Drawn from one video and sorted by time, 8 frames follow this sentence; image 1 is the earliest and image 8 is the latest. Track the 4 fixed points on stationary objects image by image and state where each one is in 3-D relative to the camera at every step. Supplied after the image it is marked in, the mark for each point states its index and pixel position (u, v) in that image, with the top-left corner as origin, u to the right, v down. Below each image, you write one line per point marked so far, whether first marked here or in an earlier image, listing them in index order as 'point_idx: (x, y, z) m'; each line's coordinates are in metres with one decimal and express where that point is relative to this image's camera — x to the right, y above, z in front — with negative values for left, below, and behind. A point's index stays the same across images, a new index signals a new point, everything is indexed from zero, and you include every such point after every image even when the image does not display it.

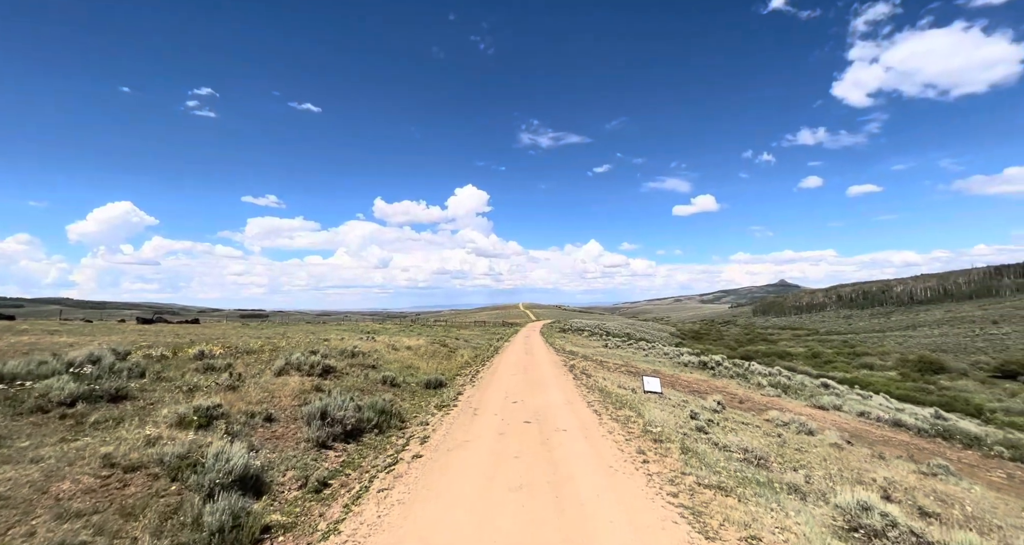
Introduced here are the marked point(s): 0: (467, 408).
0: (-1.7, -5.1, +16.6) m
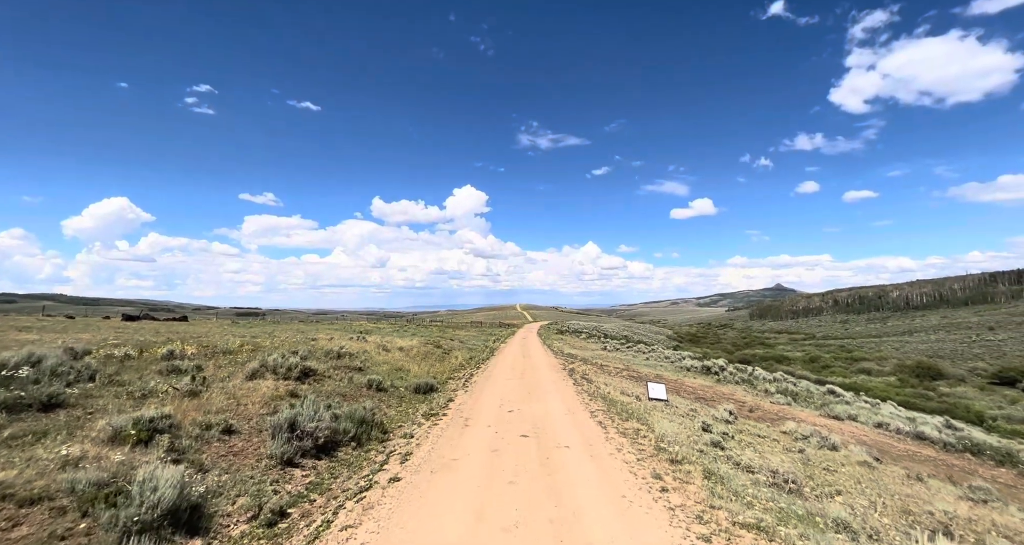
0: (-1.8, -4.9, +15.1) m
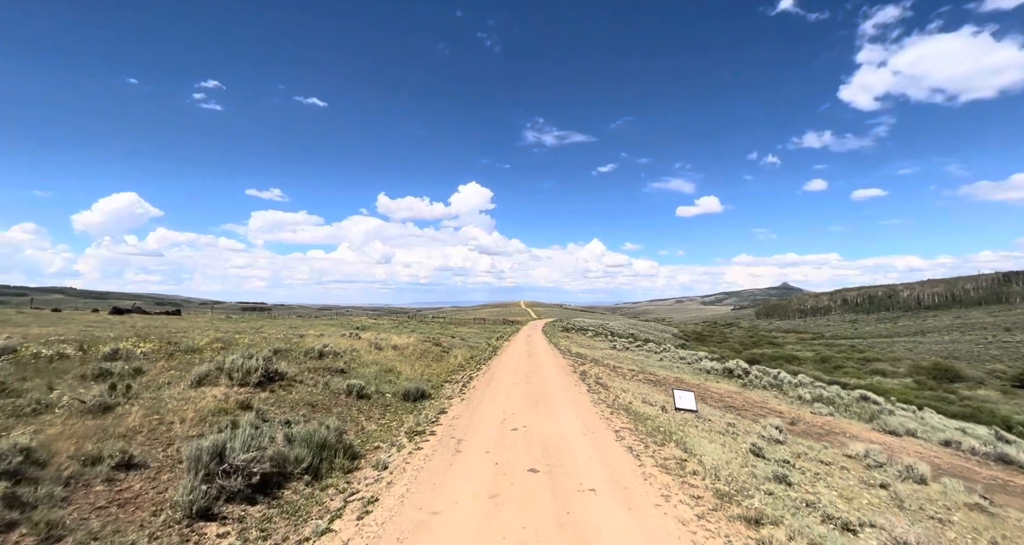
0: (-1.7, -4.5, +12.0) m
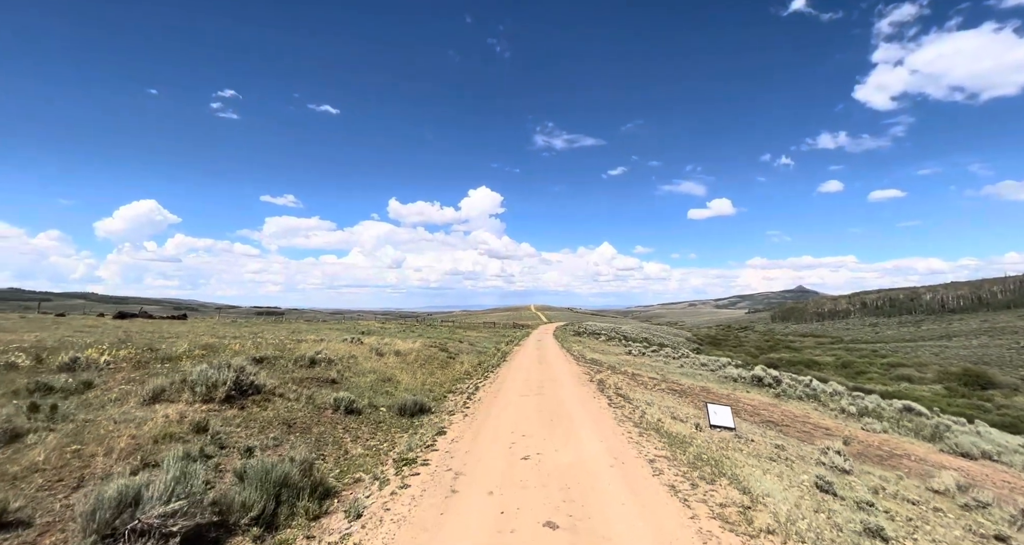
0: (-1.5, -4.3, +9.8) m
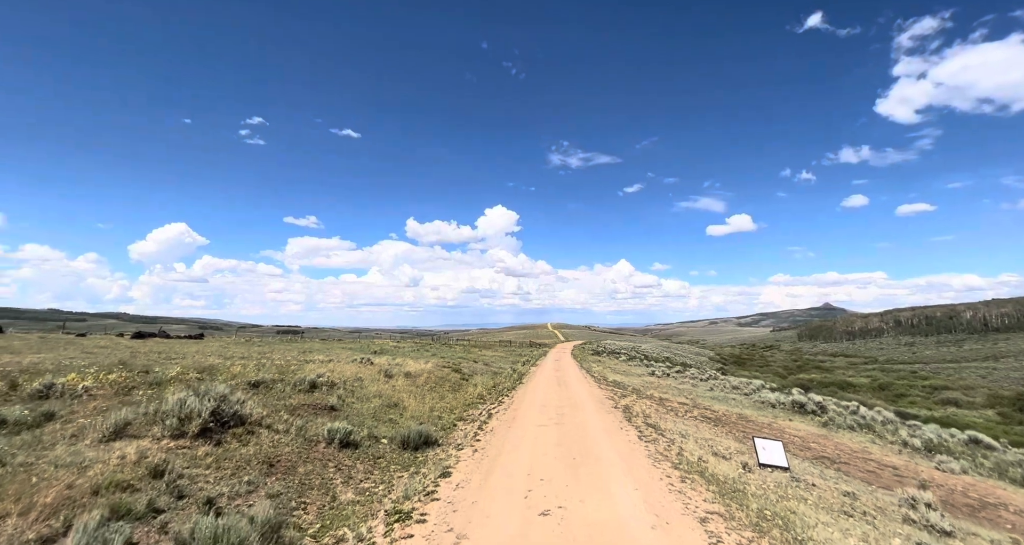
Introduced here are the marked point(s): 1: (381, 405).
0: (-1.2, -4.5, +7.9) m
1: (-5.7, -5.8, +19.5) m
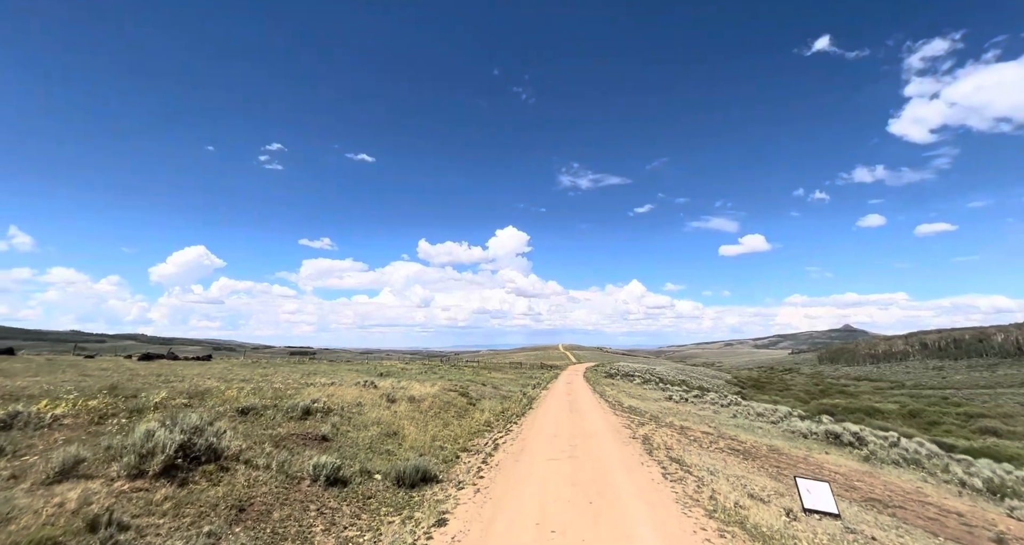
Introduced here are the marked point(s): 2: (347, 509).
0: (-1.1, -4.7, +6.4) m
1: (-5.4, -6.5, +18.0) m
2: (-4.0, -5.8, +10.9) m
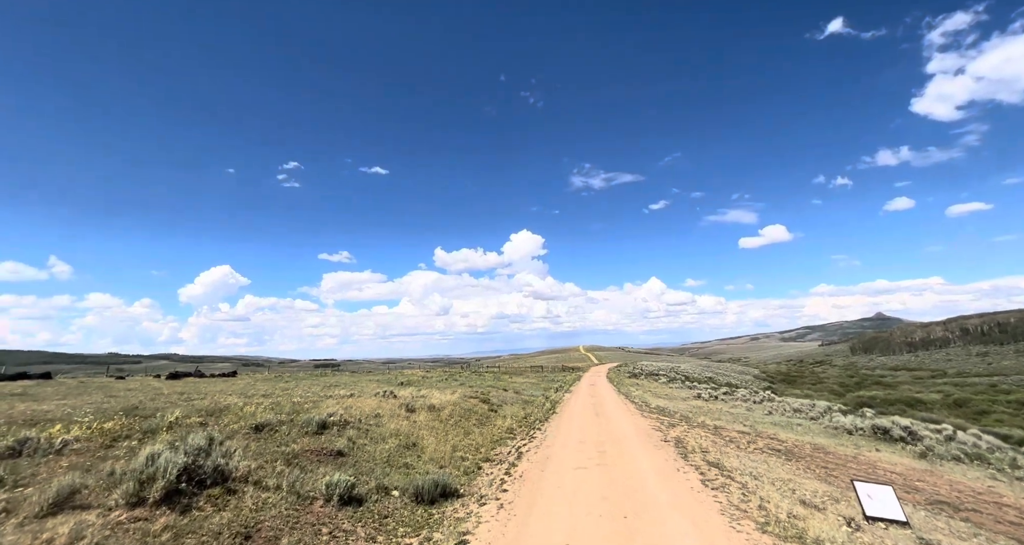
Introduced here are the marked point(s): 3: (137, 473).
0: (-0.7, -4.6, +5.5) m
1: (-4.4, -6.7, +17.3) m
2: (-3.4, -5.8, +10.1) m
3: (-8.0, -4.3, +9.6) m
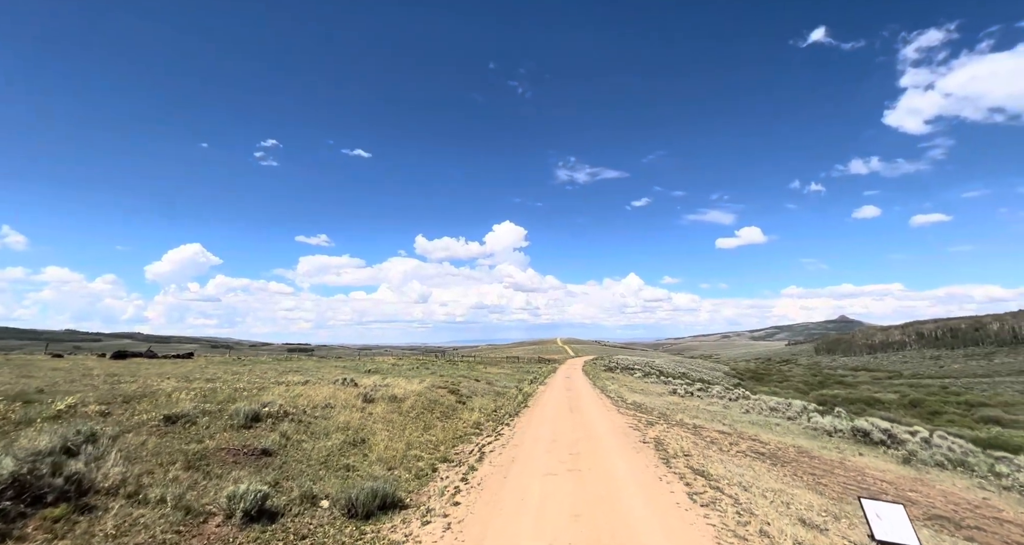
0: (-1.4, -4.1, +3.3) m
1: (-5.7, -5.7, +15.0) m
2: (-4.3, -5.0, +7.9) m
3: (-8.8, -3.3, +7.1) m
